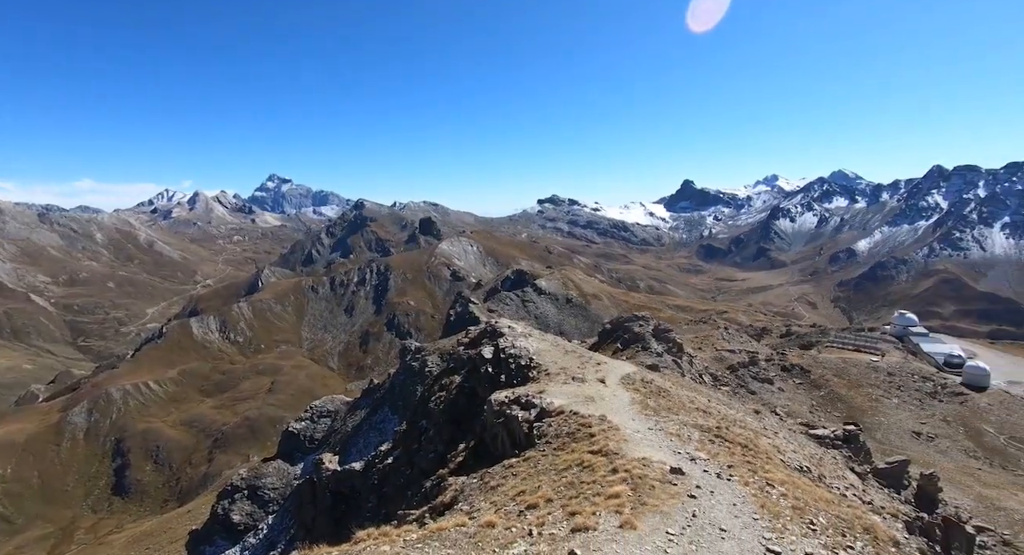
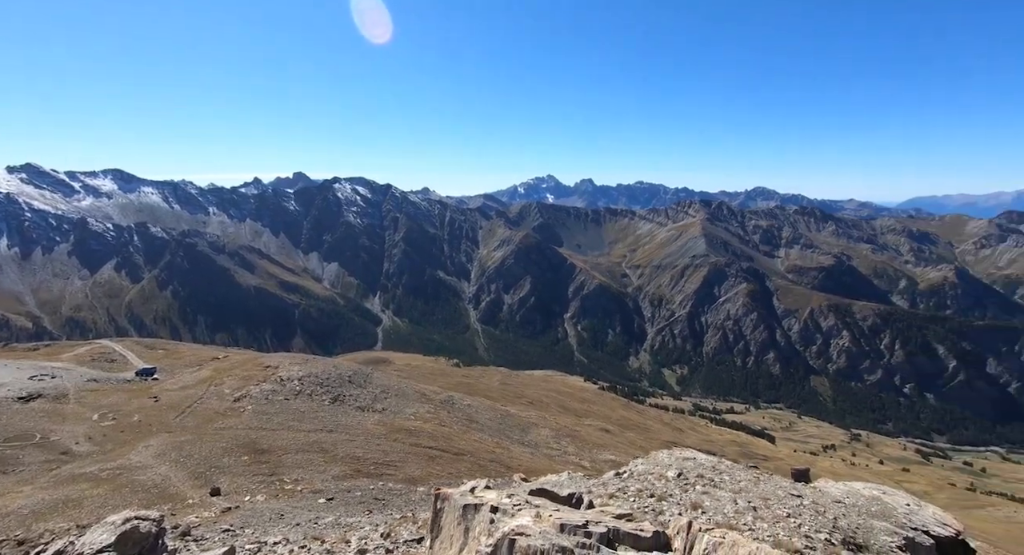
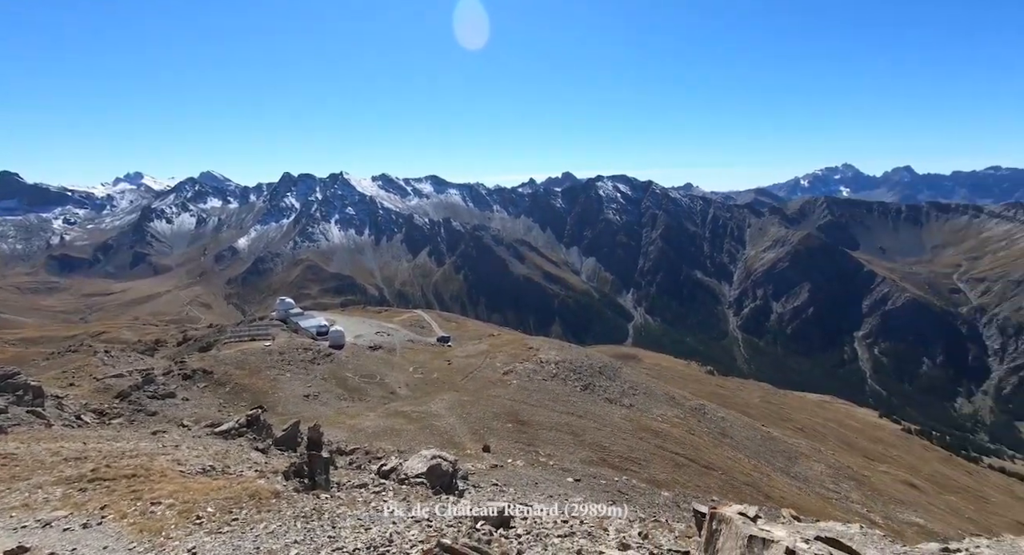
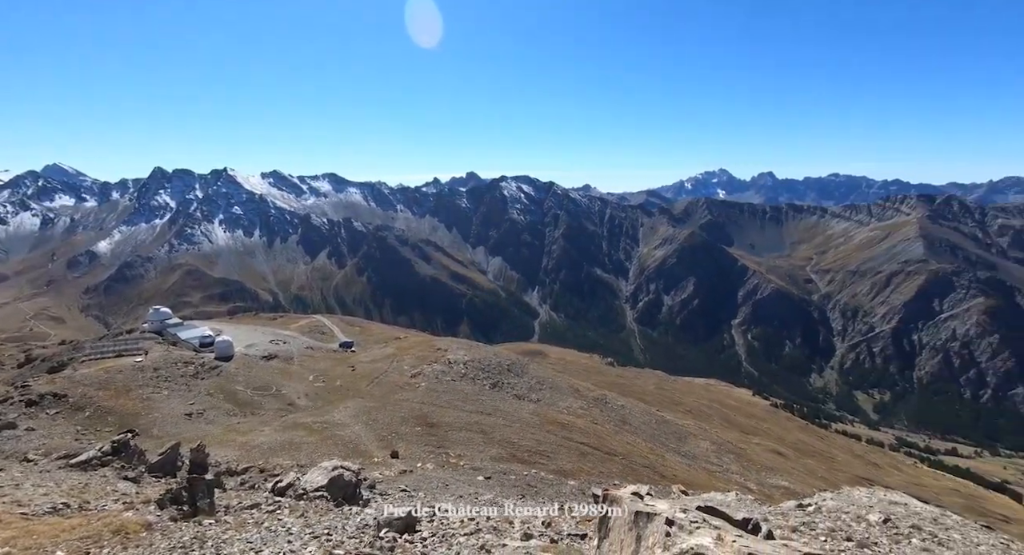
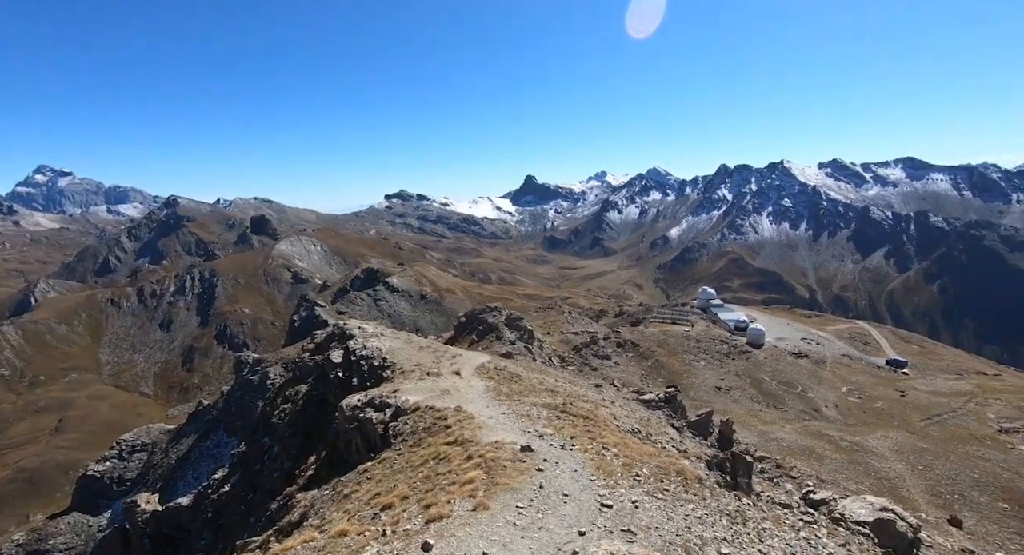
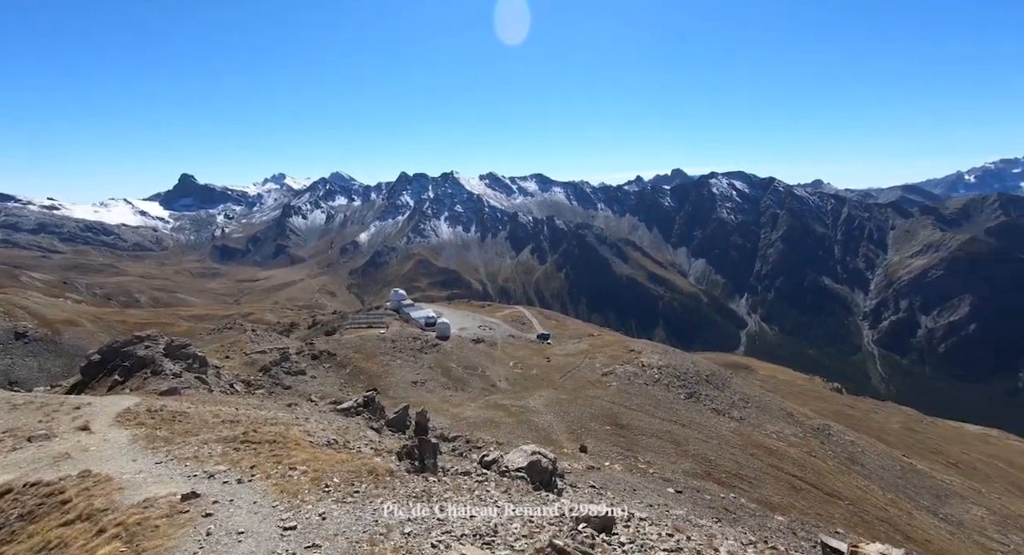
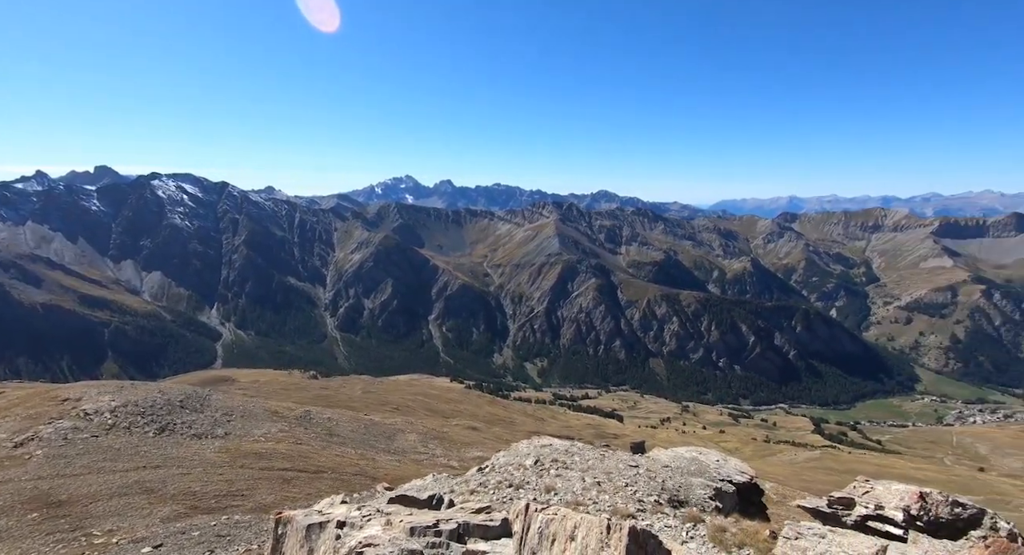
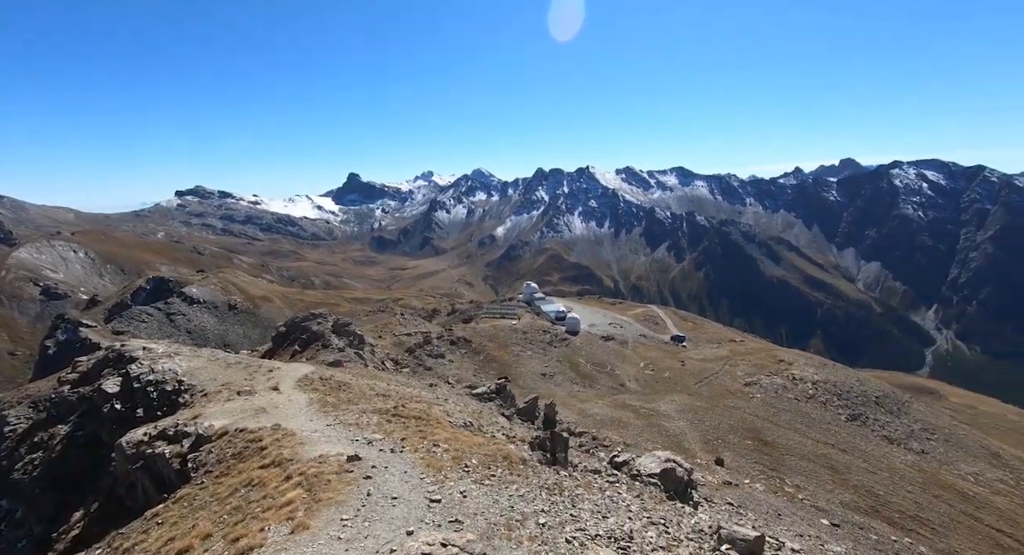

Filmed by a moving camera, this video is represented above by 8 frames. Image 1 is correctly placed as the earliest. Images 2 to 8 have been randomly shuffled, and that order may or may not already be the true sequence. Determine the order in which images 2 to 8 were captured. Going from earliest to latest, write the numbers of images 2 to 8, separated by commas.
5, 8, 6, 3, 4, 2, 7
